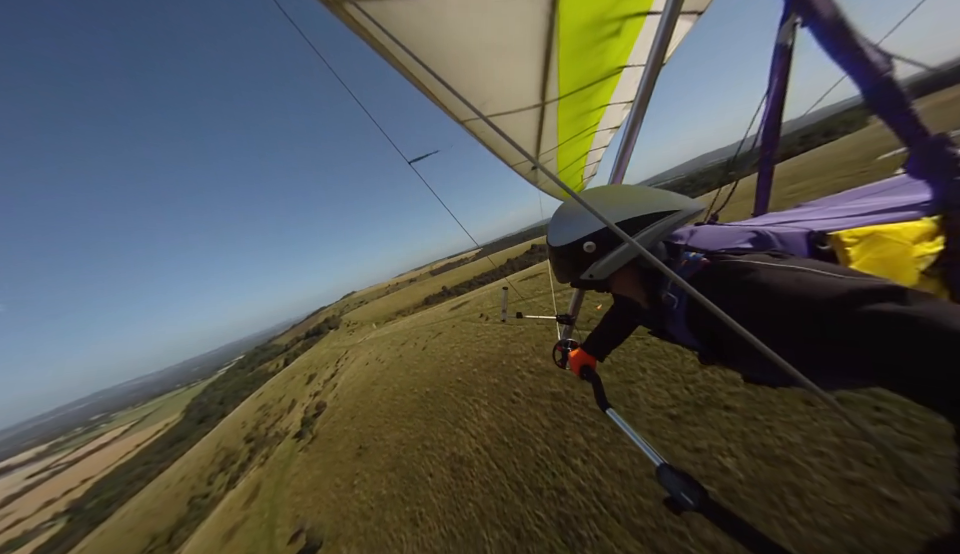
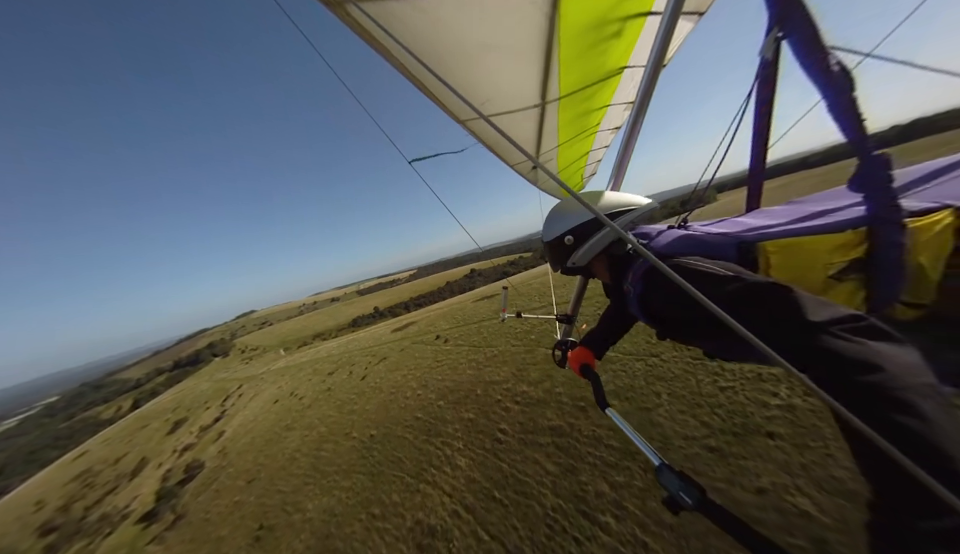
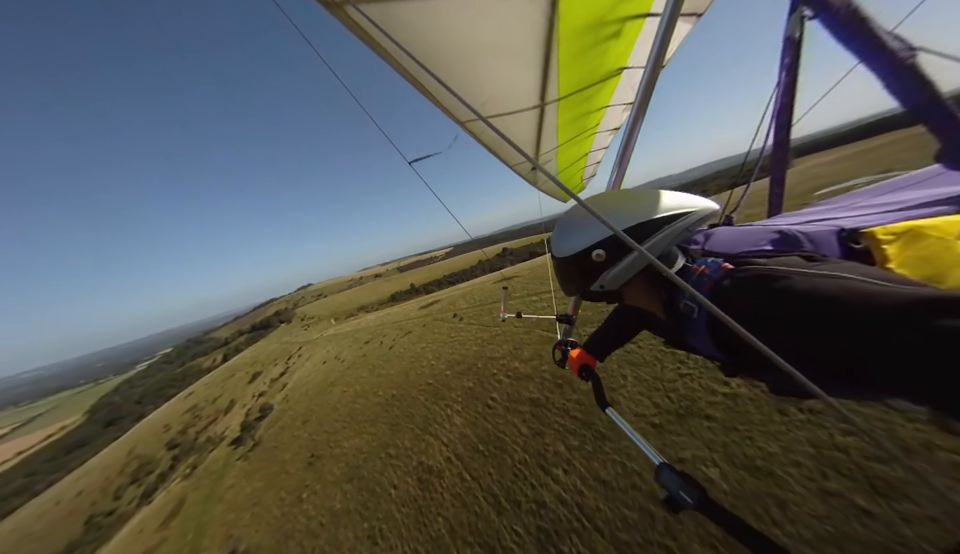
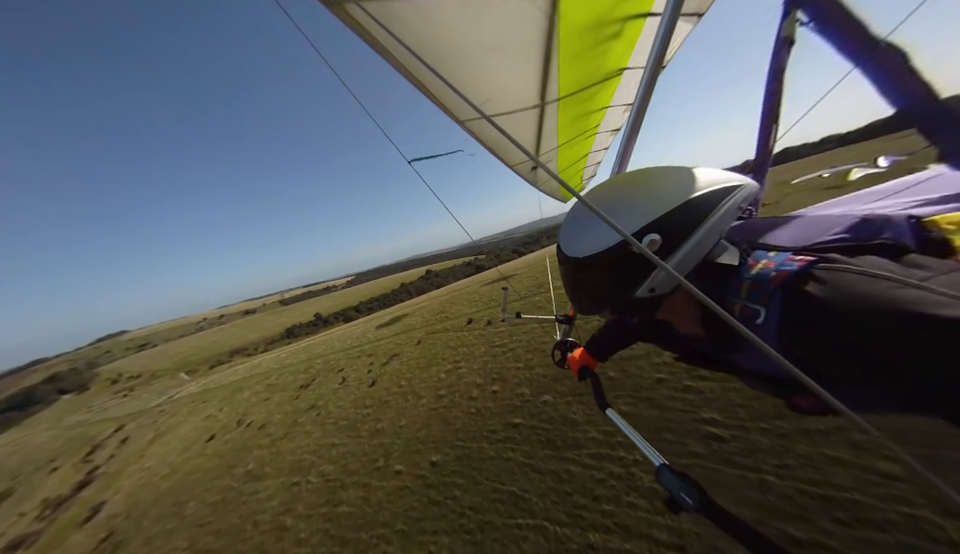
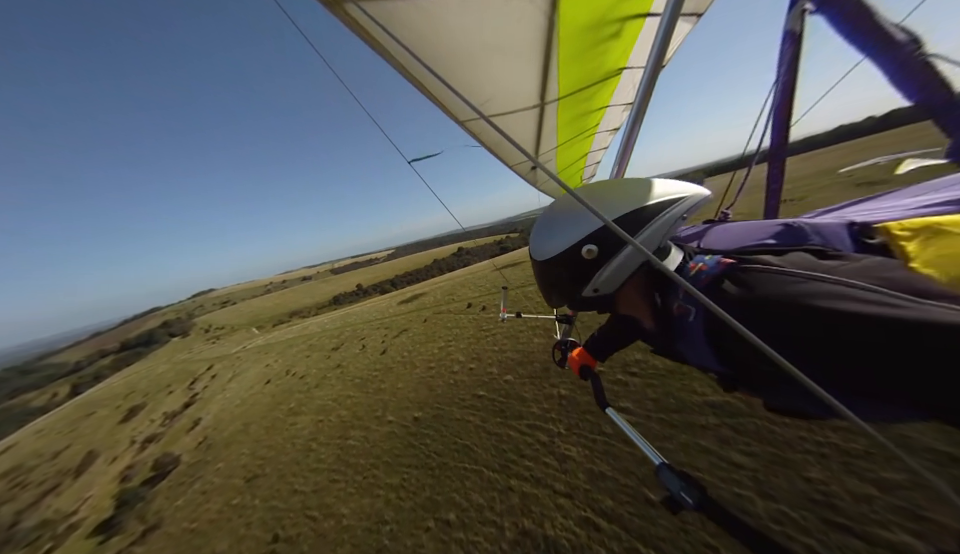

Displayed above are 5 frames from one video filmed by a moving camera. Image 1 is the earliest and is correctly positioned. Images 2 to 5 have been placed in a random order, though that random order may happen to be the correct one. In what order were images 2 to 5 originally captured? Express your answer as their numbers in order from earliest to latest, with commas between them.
3, 2, 5, 4
